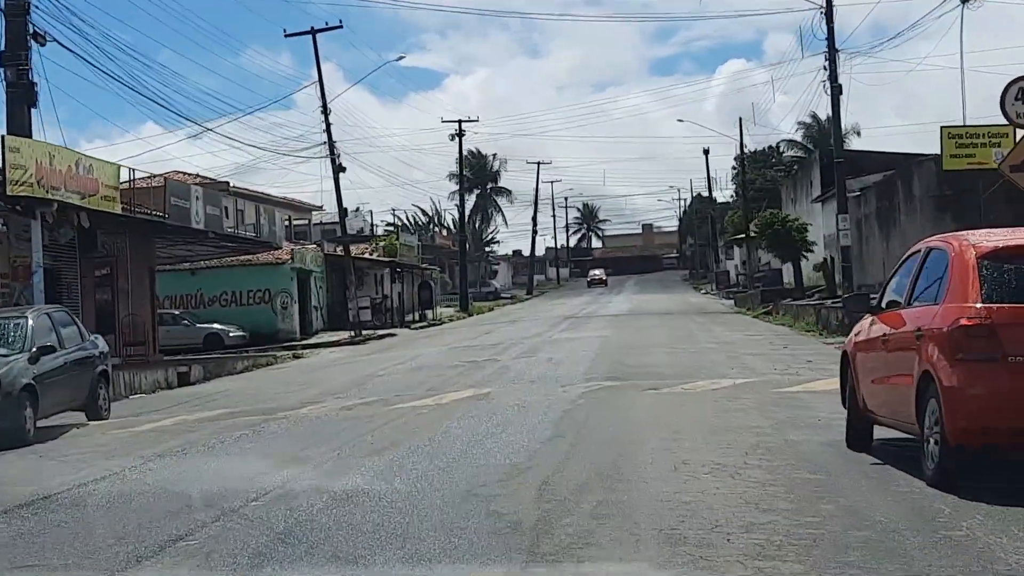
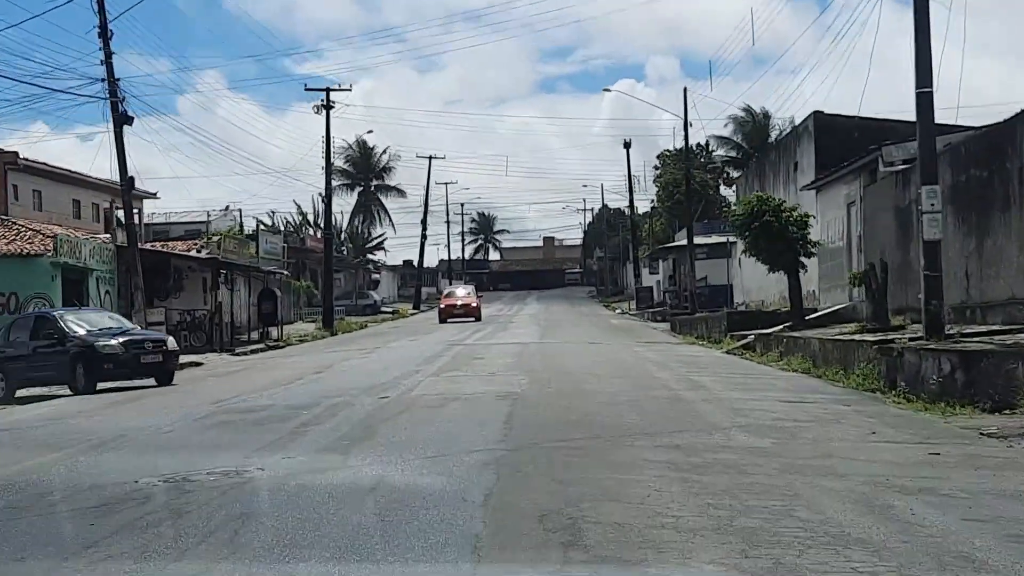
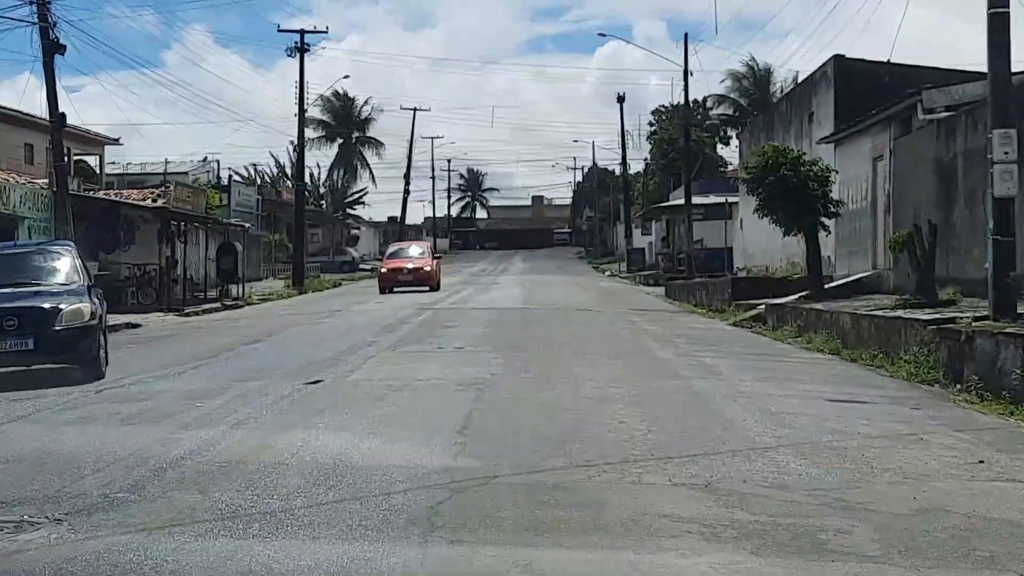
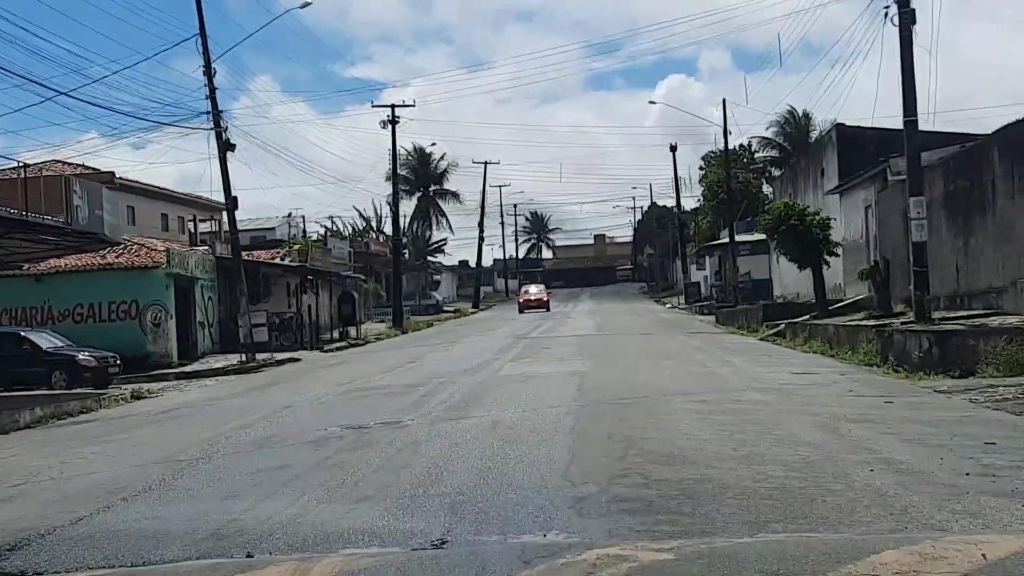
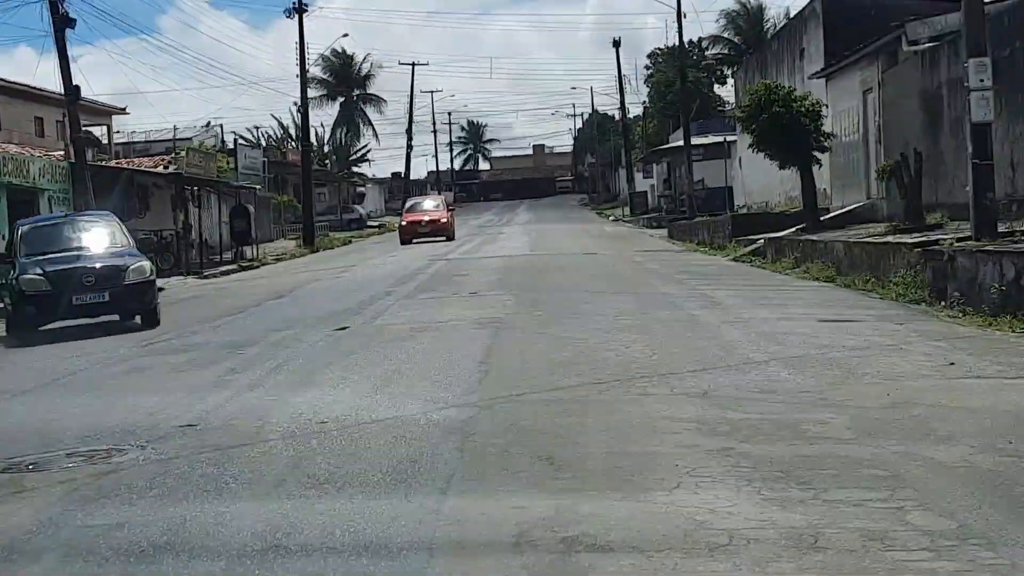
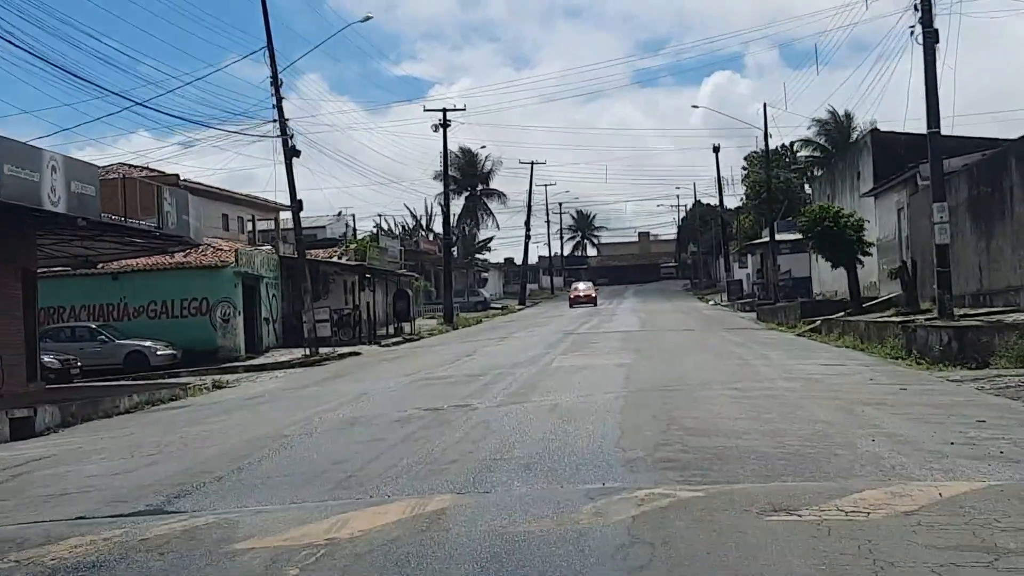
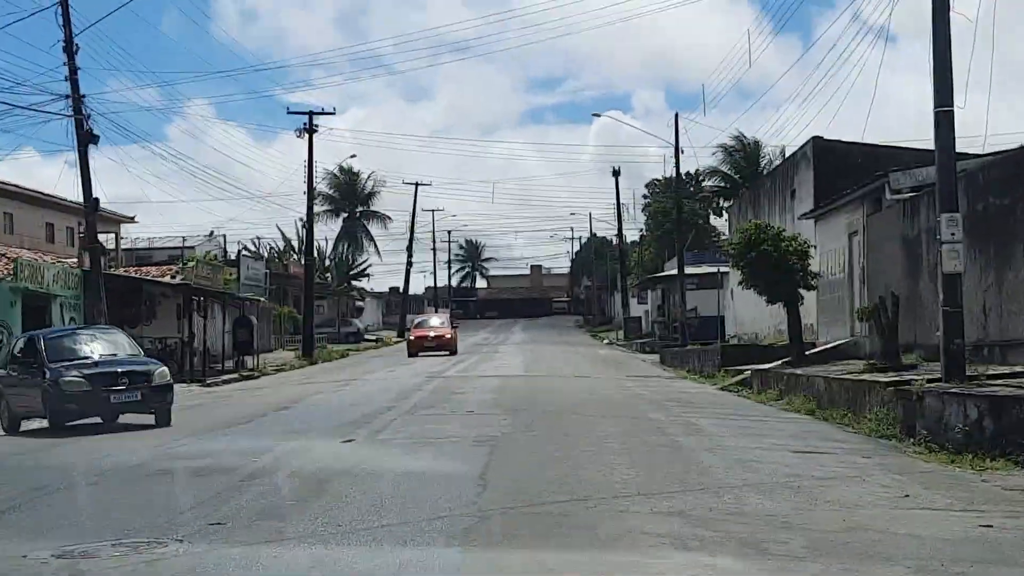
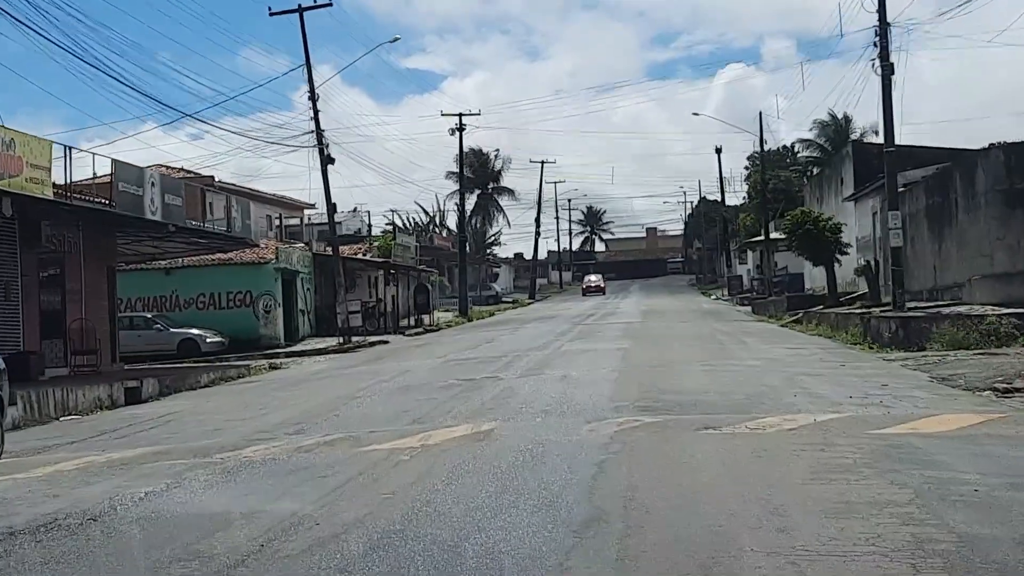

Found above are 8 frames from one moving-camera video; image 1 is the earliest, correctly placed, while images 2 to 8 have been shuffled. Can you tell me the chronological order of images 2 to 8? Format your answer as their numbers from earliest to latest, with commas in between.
8, 6, 4, 2, 7, 5, 3
